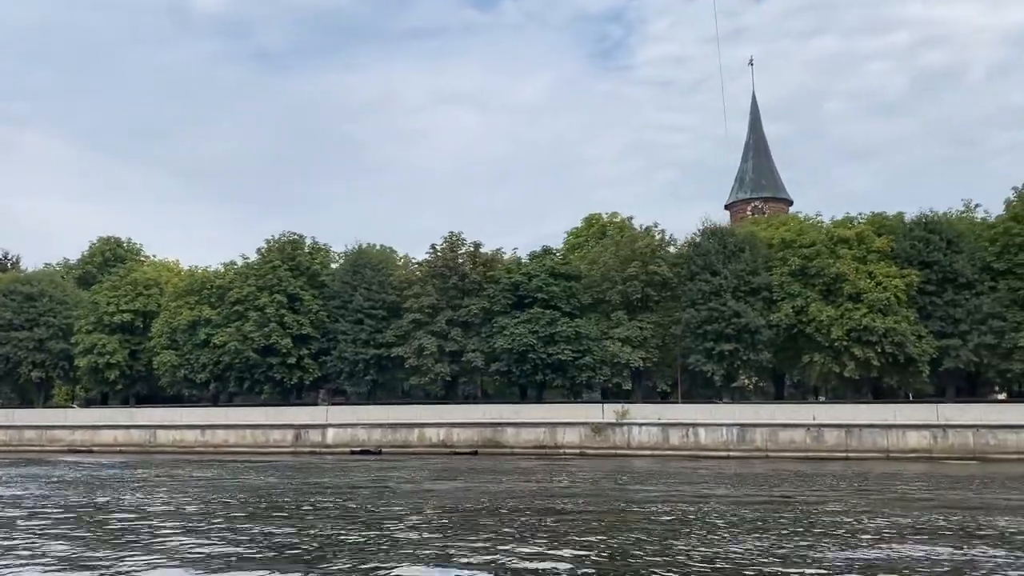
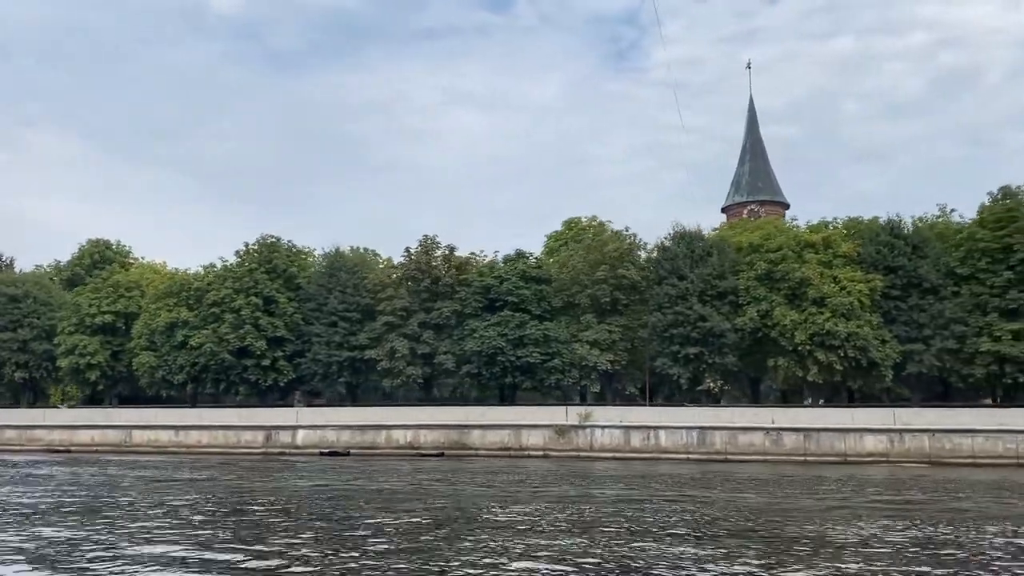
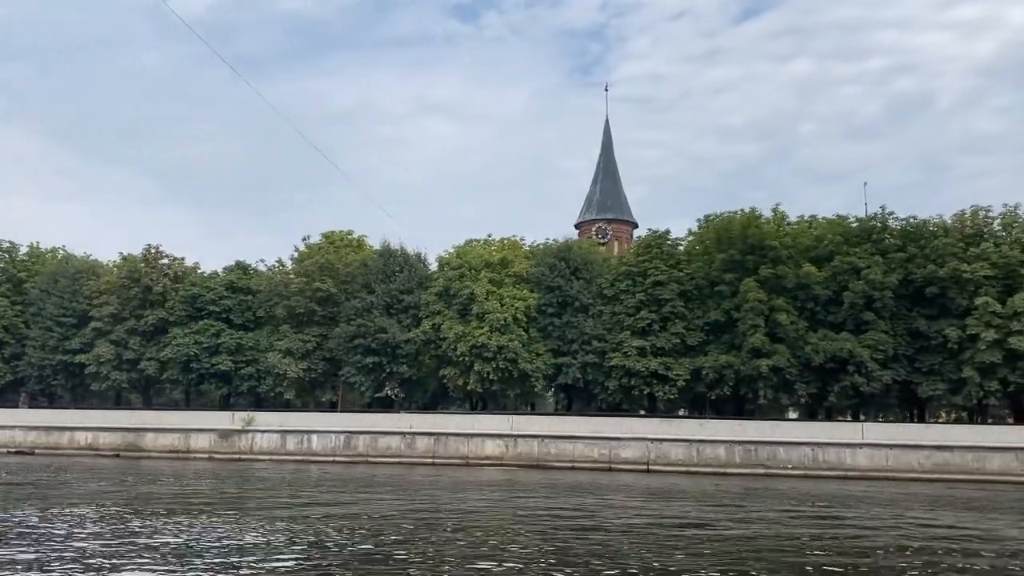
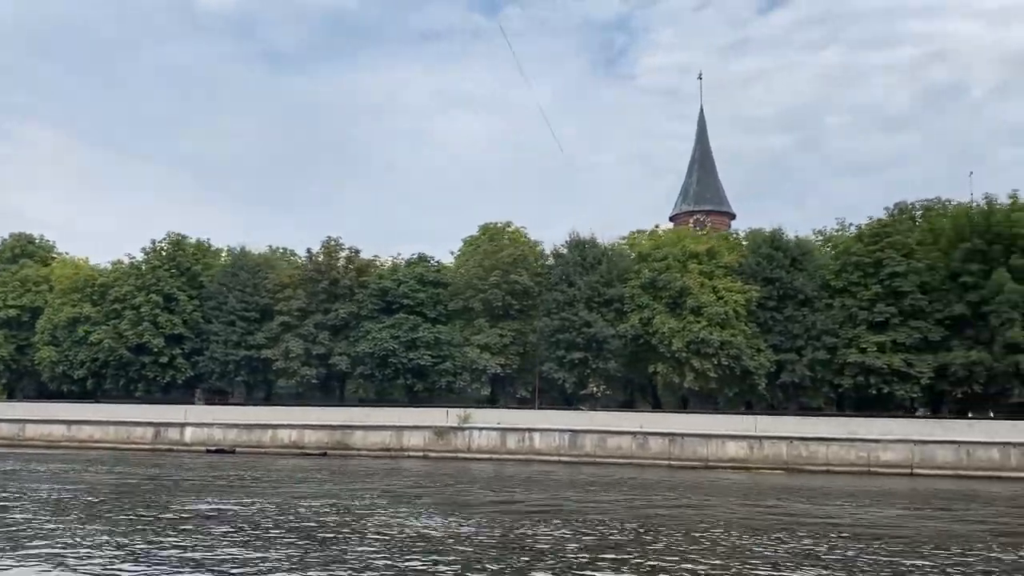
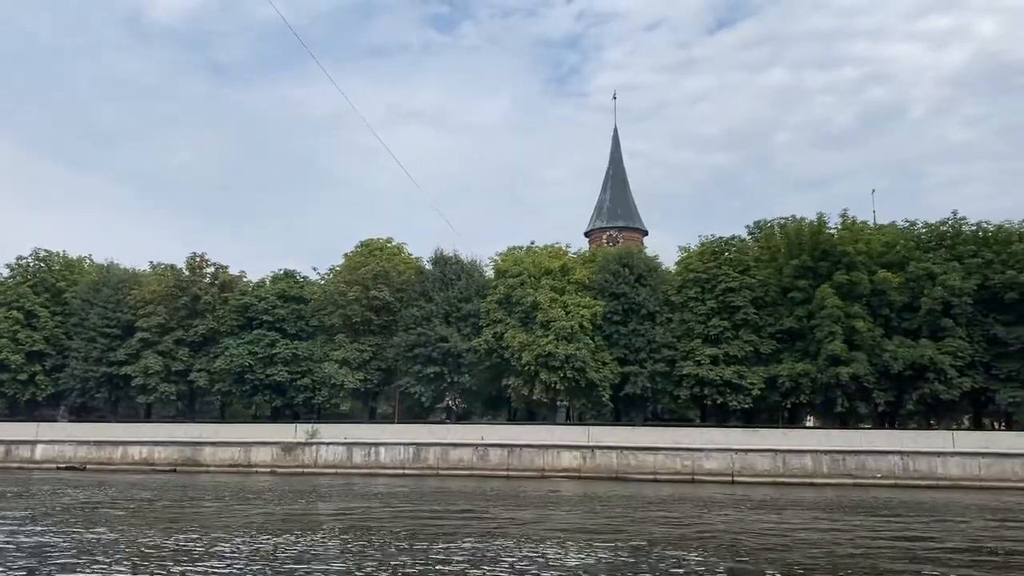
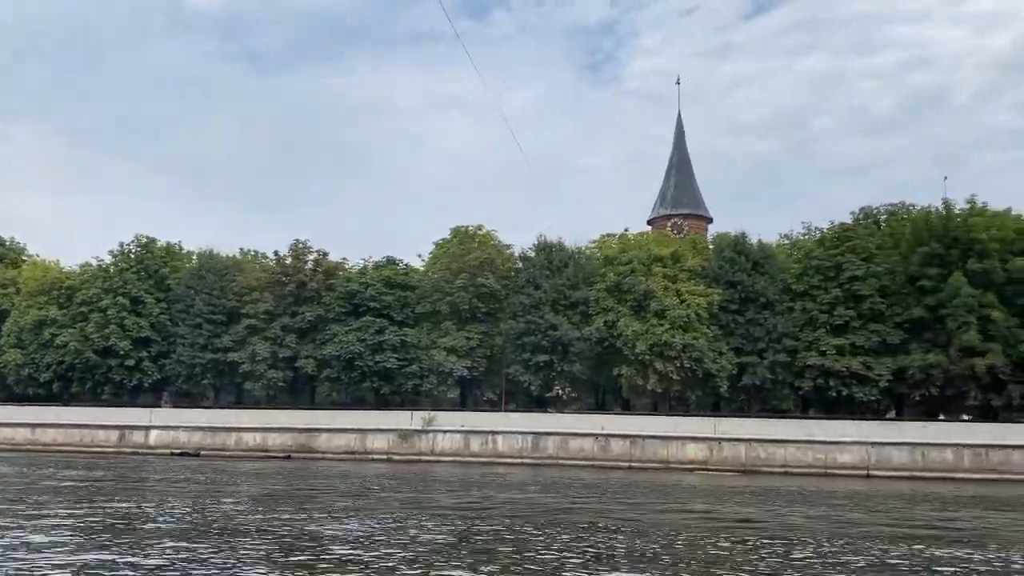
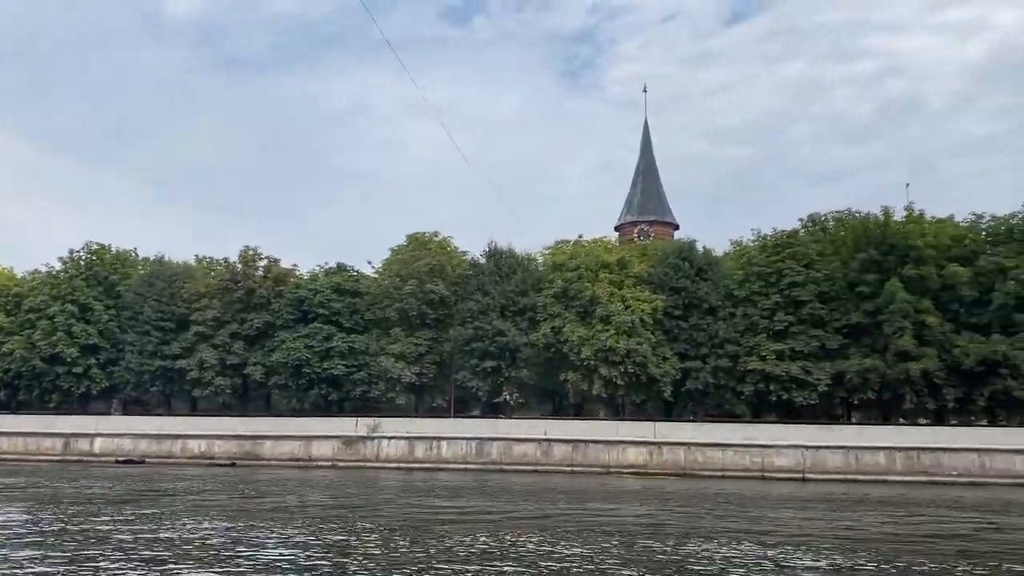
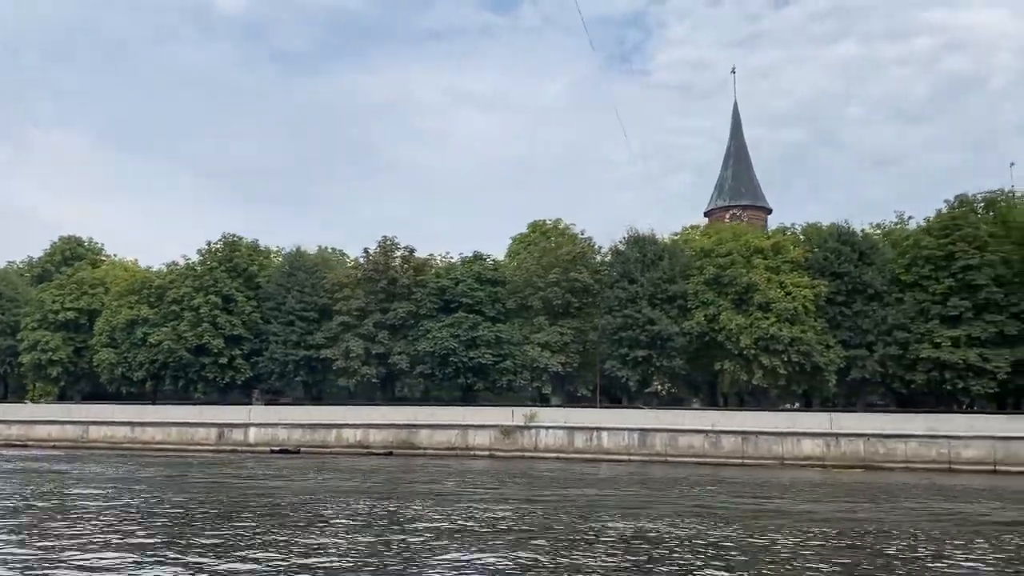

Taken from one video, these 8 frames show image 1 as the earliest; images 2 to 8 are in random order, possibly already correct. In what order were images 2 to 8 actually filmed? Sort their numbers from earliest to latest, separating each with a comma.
2, 8, 4, 6, 7, 5, 3
